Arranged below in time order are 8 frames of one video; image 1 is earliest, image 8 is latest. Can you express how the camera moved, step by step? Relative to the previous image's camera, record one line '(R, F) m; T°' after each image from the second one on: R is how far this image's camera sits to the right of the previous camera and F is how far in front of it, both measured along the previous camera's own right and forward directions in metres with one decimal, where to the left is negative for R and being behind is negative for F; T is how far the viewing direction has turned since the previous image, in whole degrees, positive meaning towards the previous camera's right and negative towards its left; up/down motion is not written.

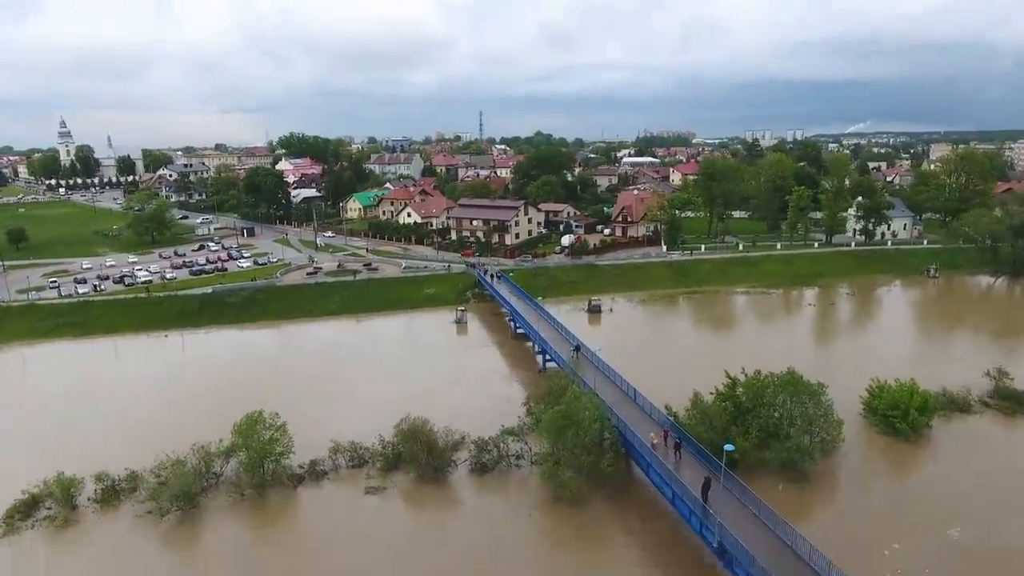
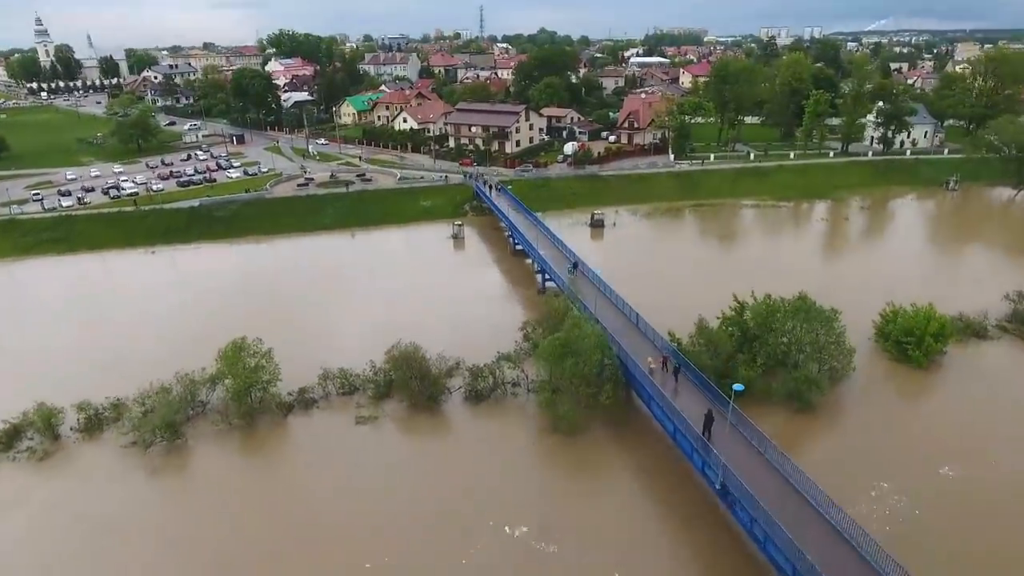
(+0.2, +1.5) m; 0°
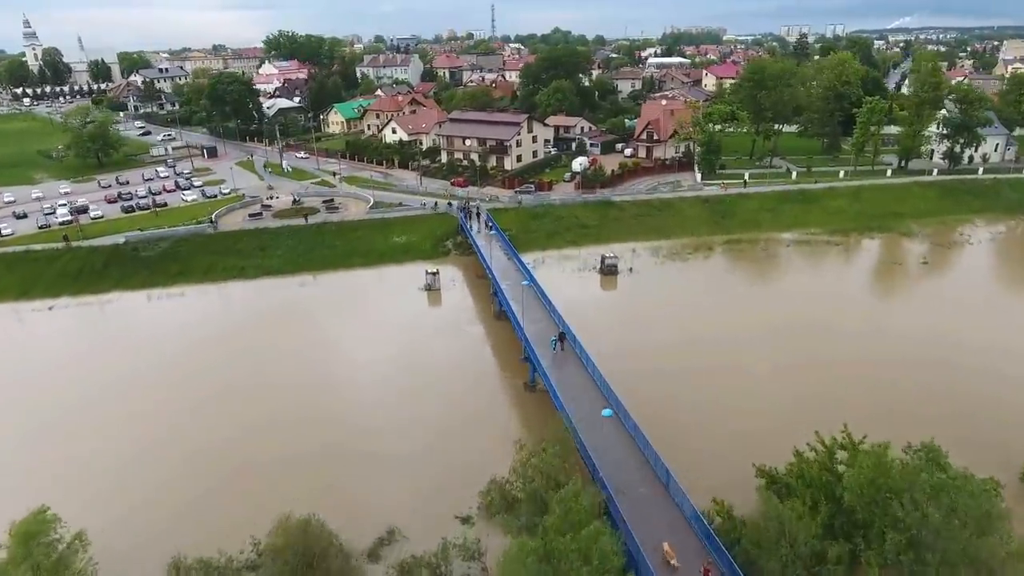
(+1.3, +8.2) m; -1°
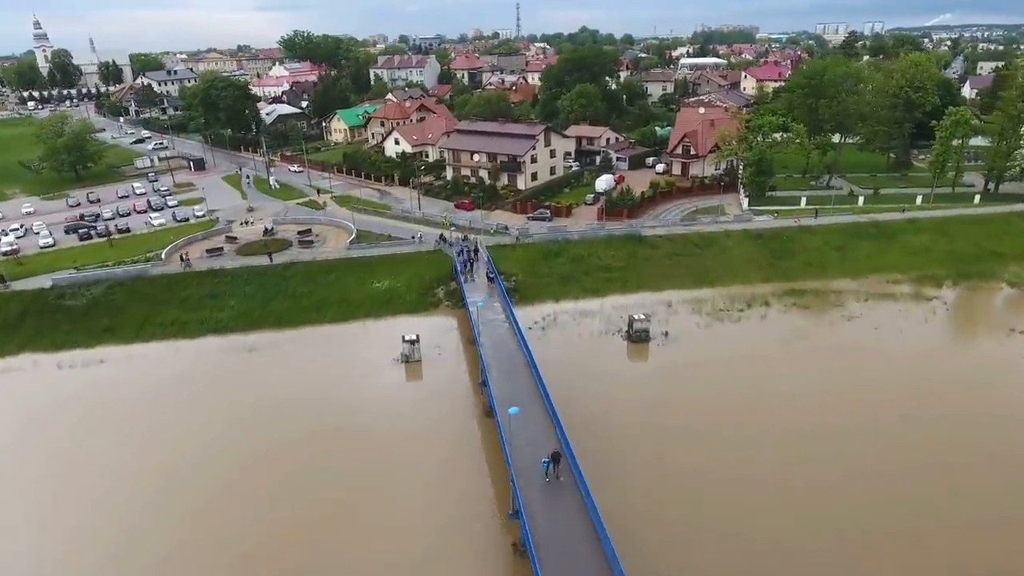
(+0.9, +7.0) m; -2°
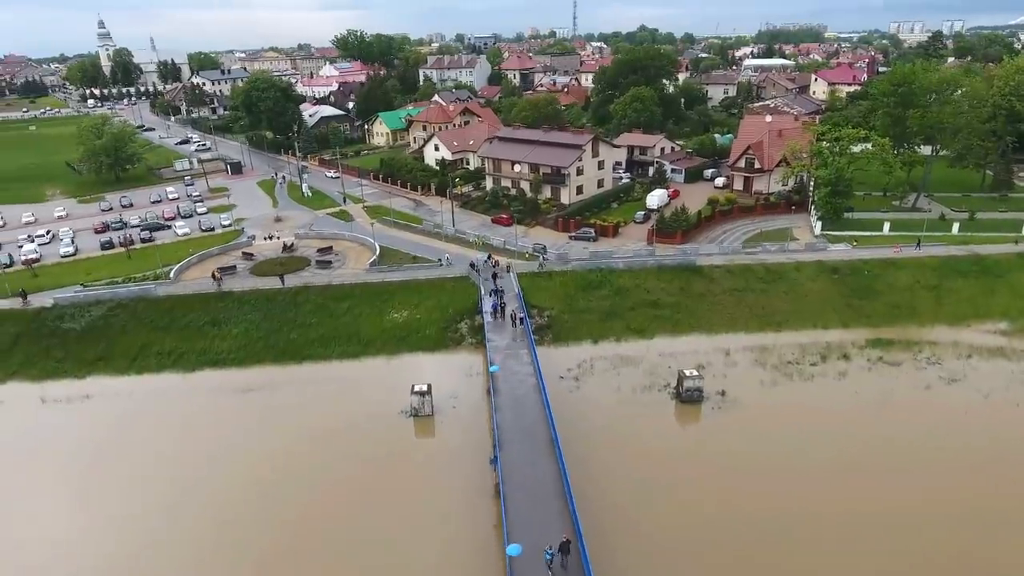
(+0.7, +3.6) m; -4°
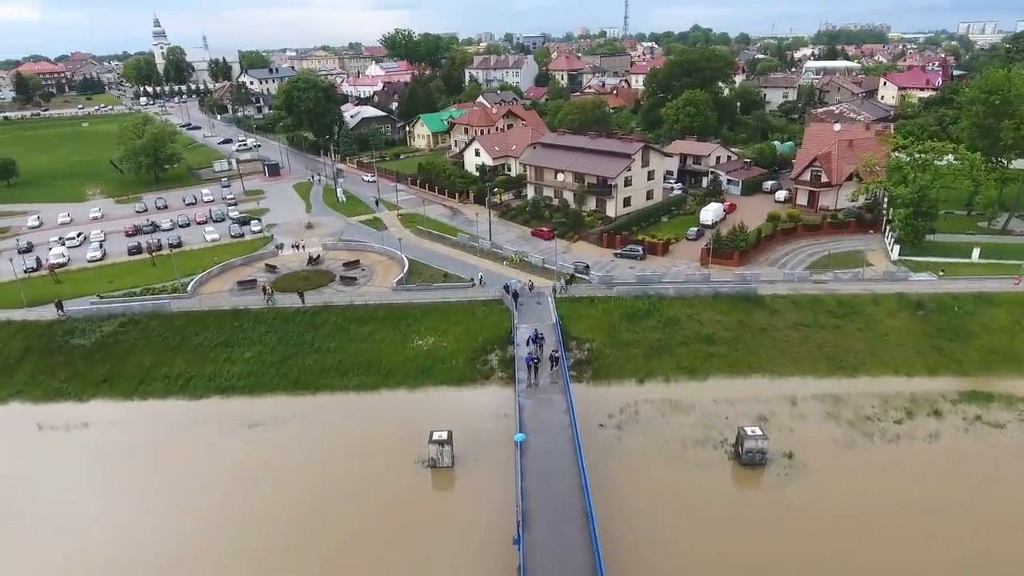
(+0.2, +2.7) m; -4°
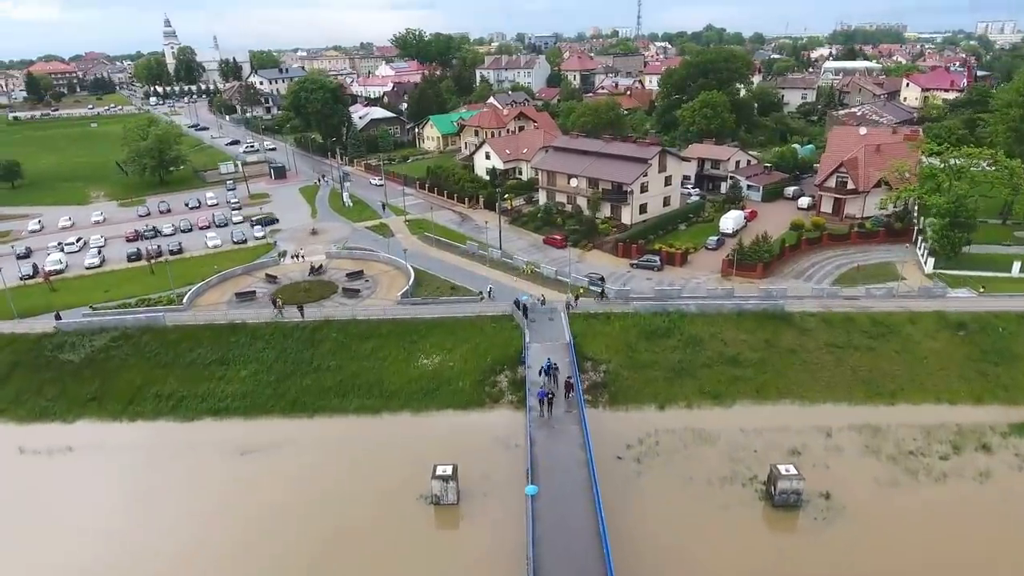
(0.0, +1.5) m; -1°
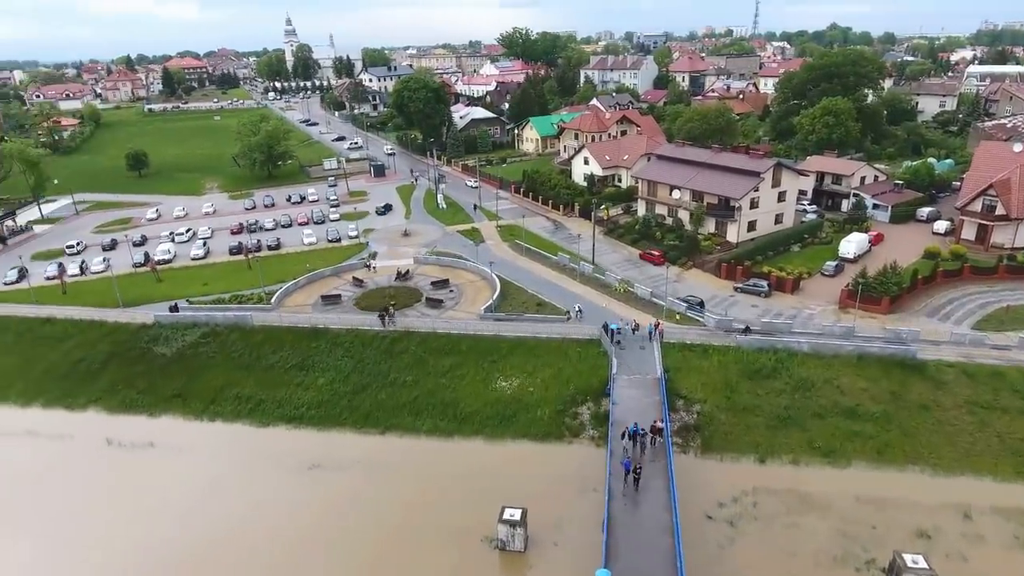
(+0.1, +1.6) m; -8°
